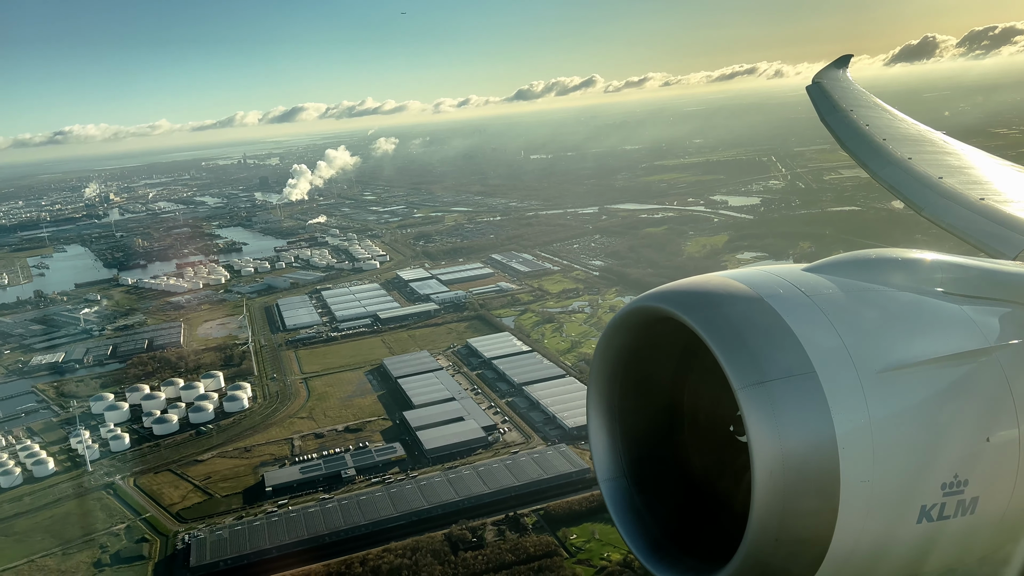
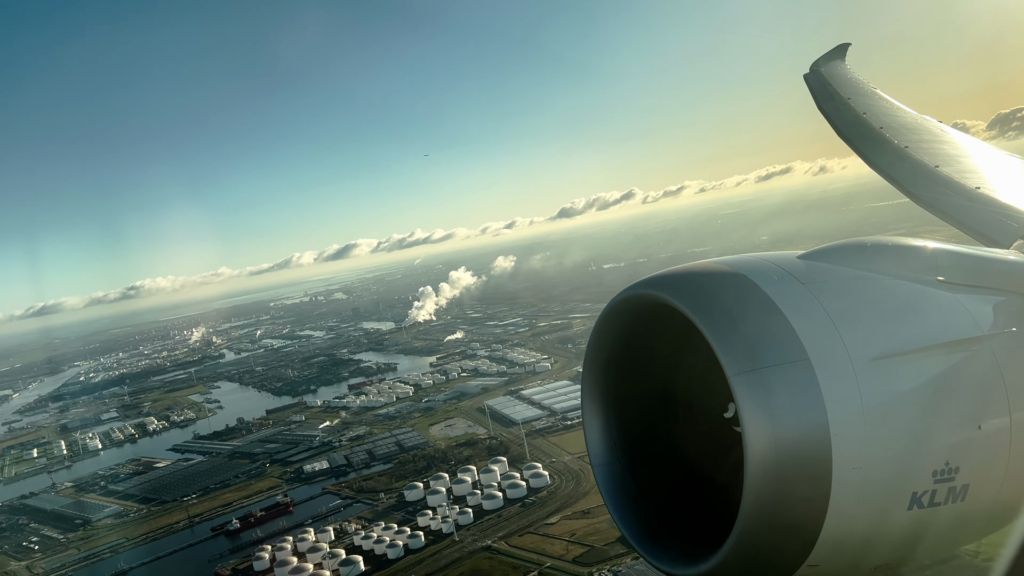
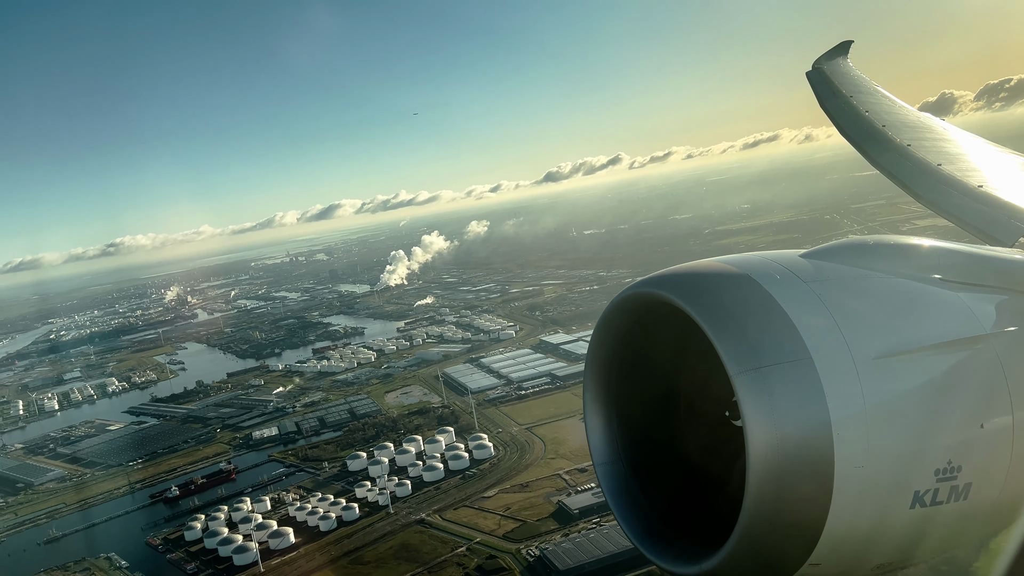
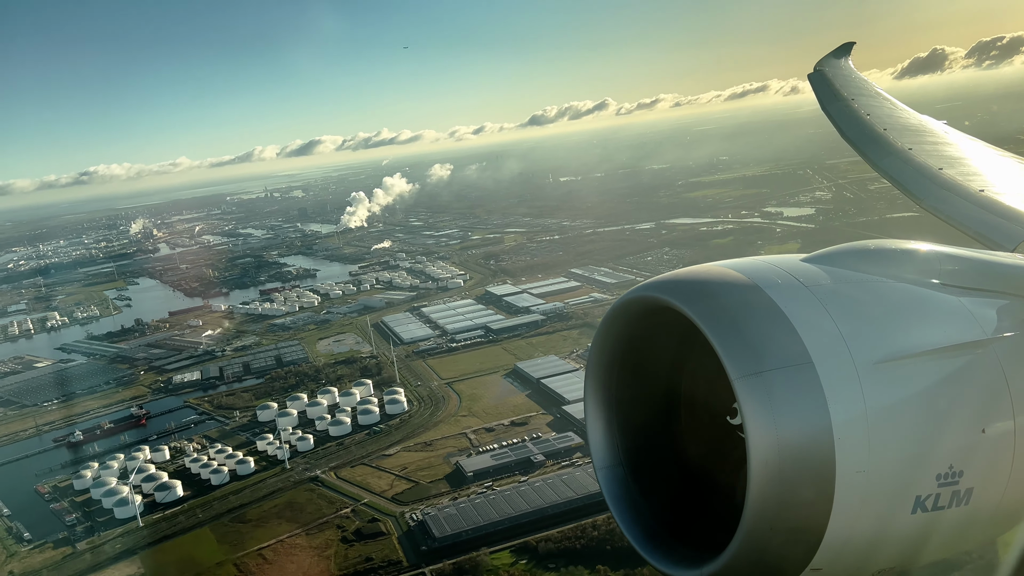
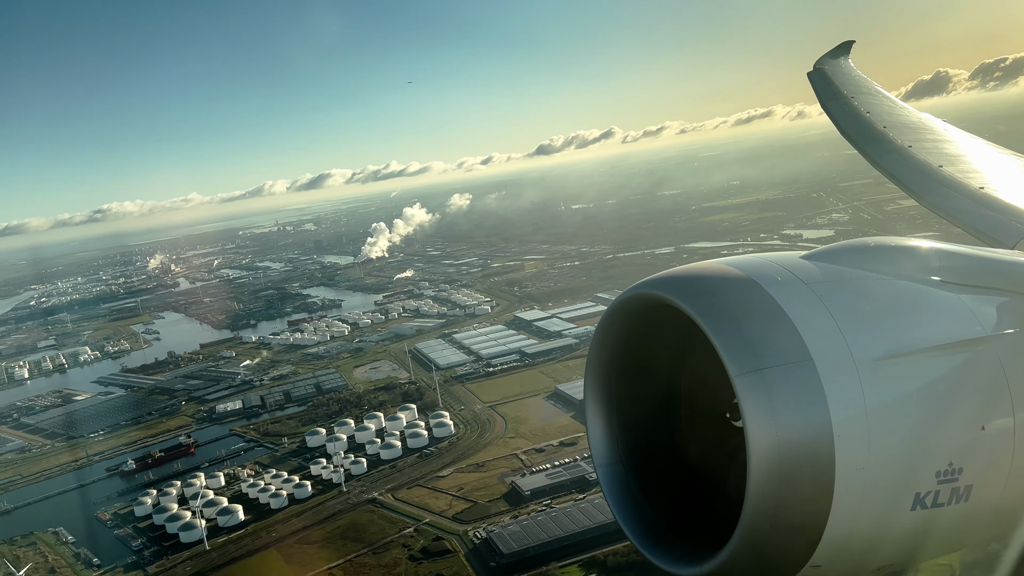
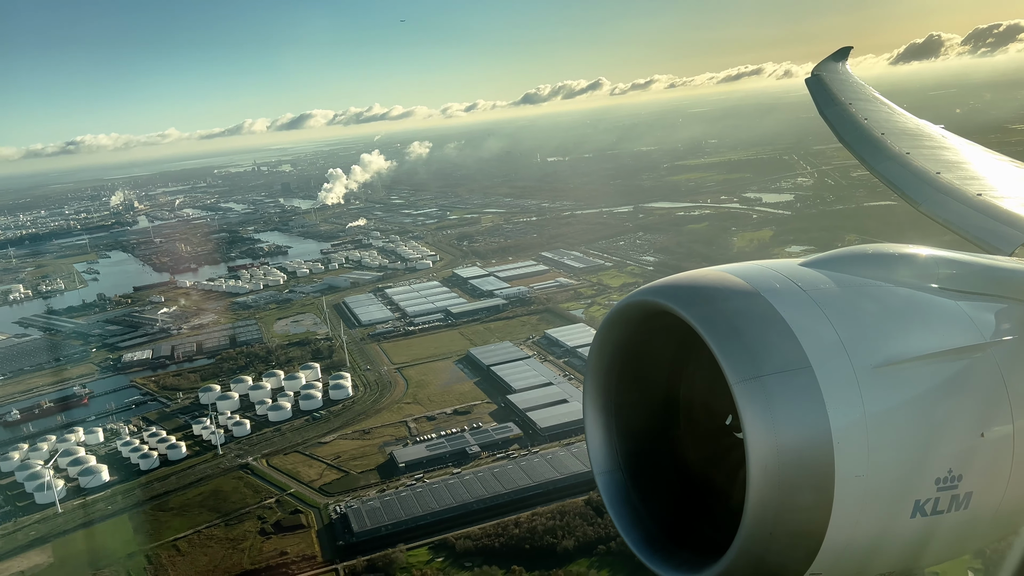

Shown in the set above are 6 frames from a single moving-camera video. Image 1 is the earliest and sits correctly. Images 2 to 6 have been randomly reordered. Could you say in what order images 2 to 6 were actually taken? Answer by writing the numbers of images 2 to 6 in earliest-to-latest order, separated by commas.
6, 4, 5, 3, 2
